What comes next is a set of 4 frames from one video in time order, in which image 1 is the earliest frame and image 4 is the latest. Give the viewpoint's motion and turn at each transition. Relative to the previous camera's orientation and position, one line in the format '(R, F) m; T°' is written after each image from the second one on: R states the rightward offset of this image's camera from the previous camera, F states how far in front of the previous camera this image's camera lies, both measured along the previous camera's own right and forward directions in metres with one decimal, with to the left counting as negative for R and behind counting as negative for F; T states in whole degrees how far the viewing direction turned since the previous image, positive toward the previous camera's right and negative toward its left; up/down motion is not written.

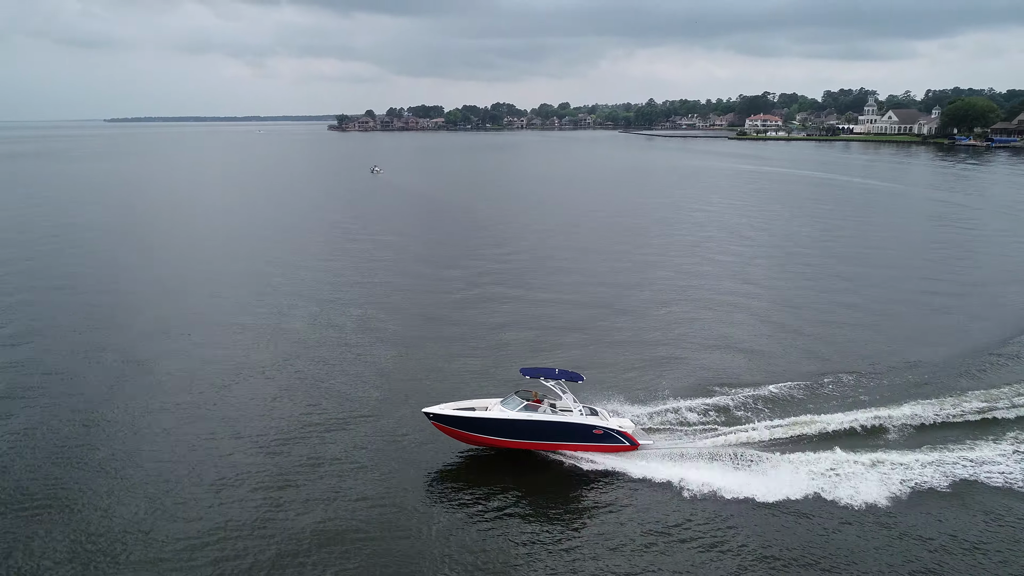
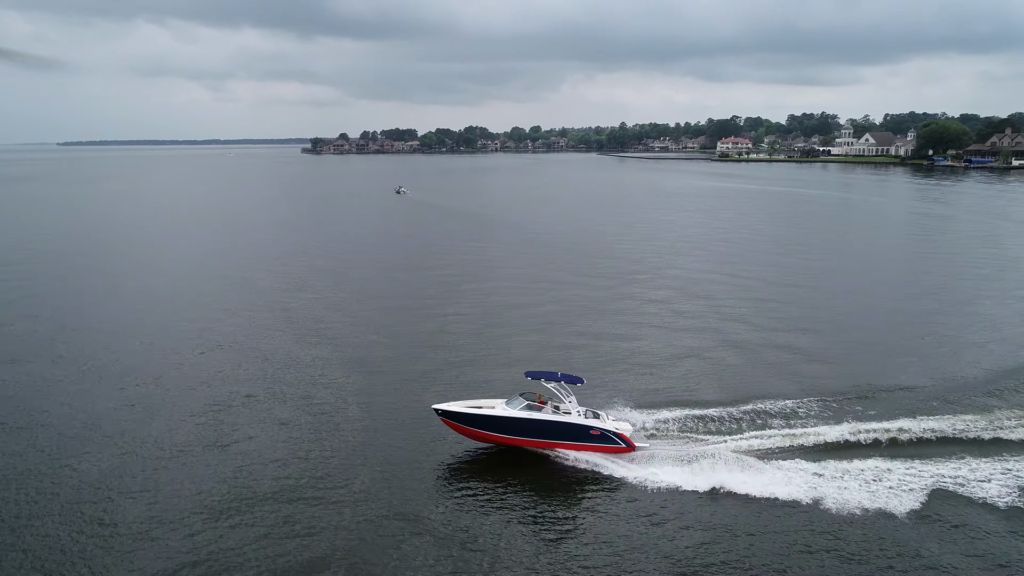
(-3.5, -0.3) m; +3°
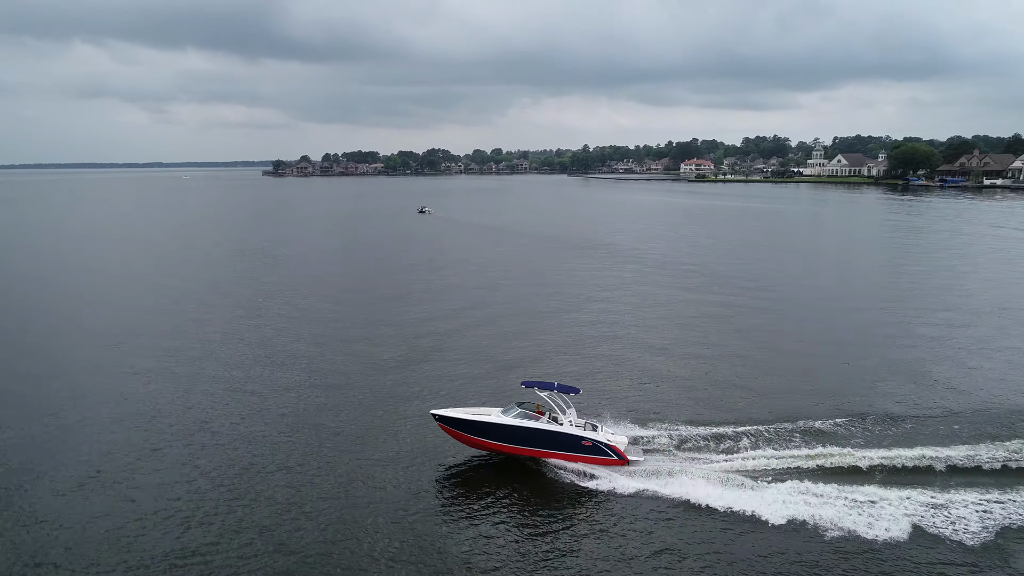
(-4.2, +0.5) m; +4°
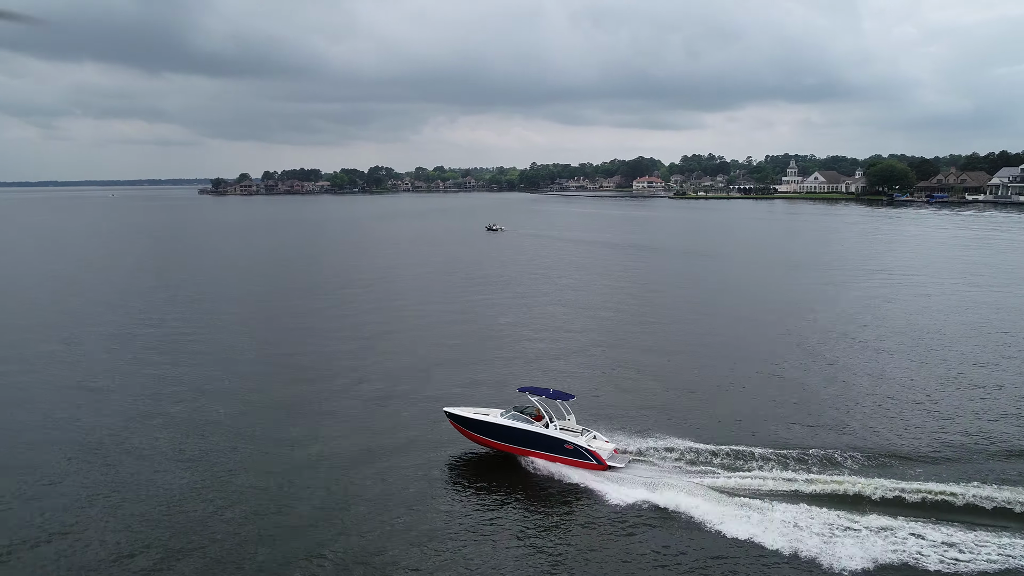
(-8.3, +2.5) m; +7°
